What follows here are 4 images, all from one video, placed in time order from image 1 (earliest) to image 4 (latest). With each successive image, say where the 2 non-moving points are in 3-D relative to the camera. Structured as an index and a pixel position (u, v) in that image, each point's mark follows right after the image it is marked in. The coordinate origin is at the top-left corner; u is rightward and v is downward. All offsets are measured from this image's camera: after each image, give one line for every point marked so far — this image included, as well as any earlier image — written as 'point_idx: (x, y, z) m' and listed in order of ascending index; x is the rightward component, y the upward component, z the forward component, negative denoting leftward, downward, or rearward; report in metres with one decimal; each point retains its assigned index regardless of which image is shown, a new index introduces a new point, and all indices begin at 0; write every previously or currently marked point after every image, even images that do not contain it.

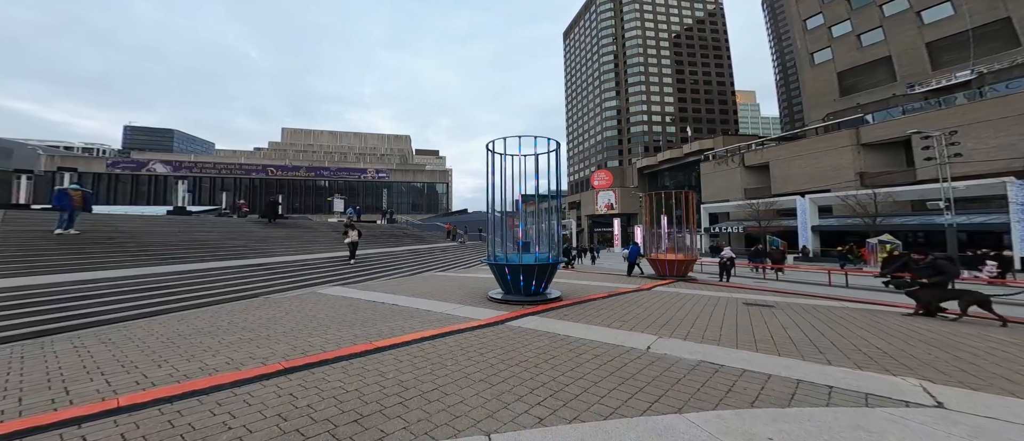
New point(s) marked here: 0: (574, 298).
0: (+1.6, -2.0, +8.7) m
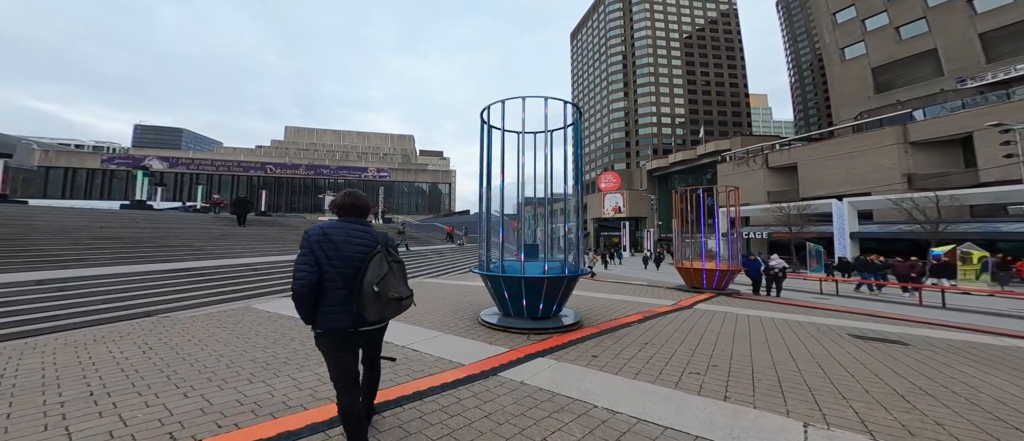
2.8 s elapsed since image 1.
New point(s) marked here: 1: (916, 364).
0: (+1.7, -1.9, +6.3) m
1: (+5.0, -1.8, +4.2) m
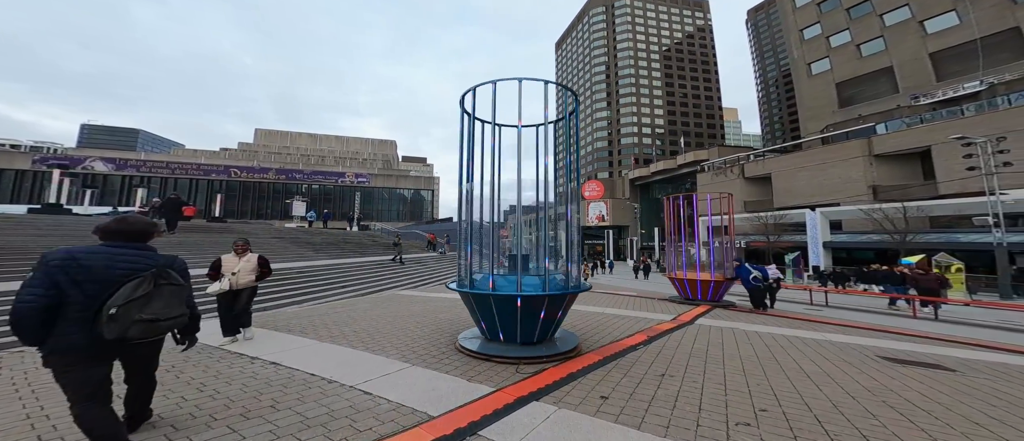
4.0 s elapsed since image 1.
0: (+1.4, -2.0, +5.3) m
1: (+4.8, -1.8, +3.5) m
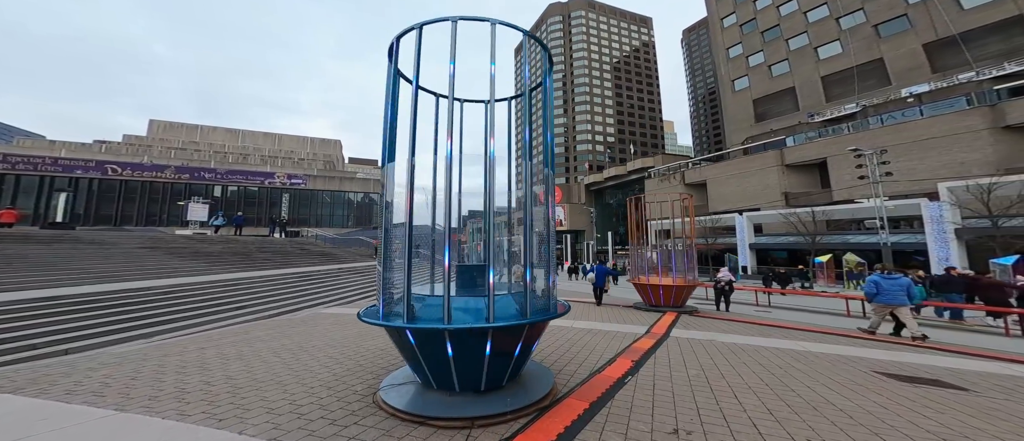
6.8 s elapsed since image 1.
0: (+0.8, -1.9, +4.0) m
1: (+4.5, -1.7, +2.7) m
